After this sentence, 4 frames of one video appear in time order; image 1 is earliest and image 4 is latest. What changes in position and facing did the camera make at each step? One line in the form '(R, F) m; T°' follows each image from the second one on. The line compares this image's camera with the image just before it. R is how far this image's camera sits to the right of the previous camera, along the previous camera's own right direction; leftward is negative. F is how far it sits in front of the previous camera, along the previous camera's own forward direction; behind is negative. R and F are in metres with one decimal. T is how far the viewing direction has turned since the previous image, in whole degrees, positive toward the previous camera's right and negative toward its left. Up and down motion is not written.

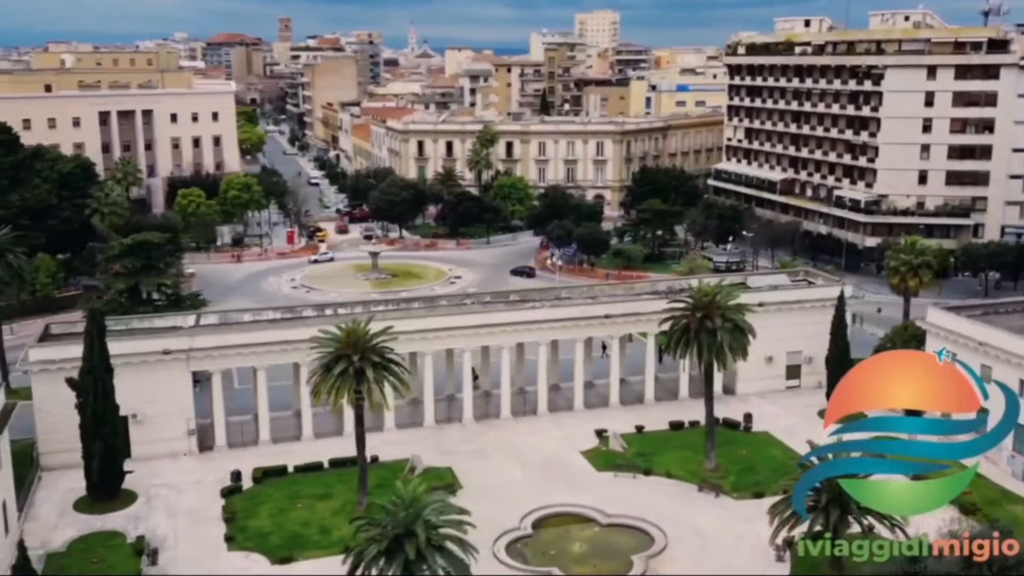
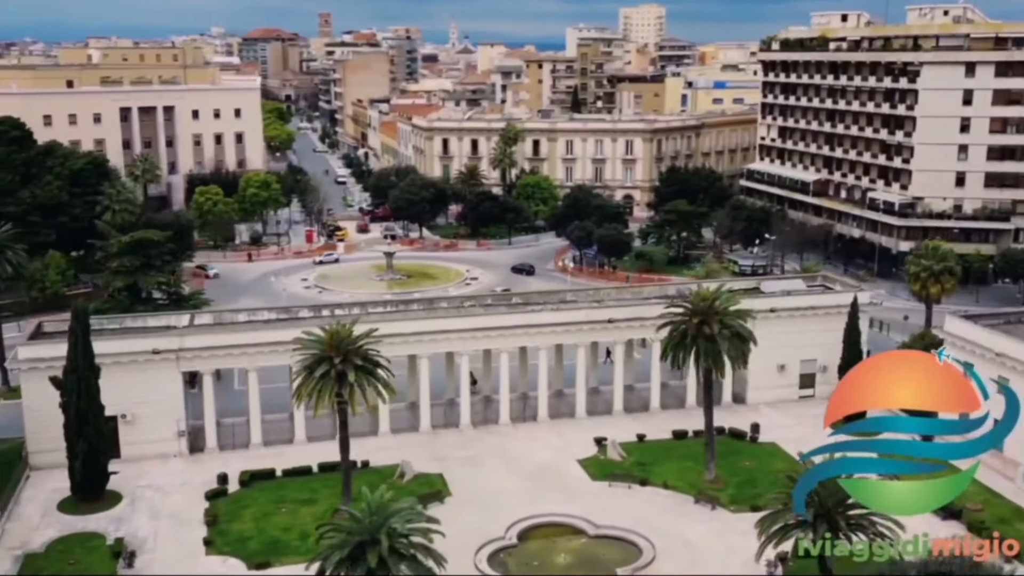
(+4.1, +1.7) m; -3°
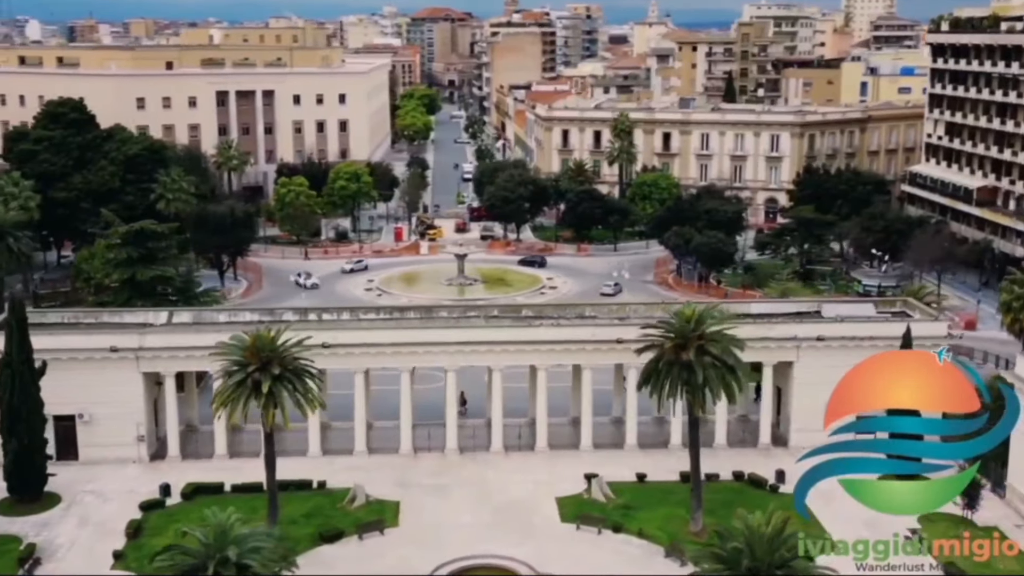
(+16.3, +9.3) m; -13°
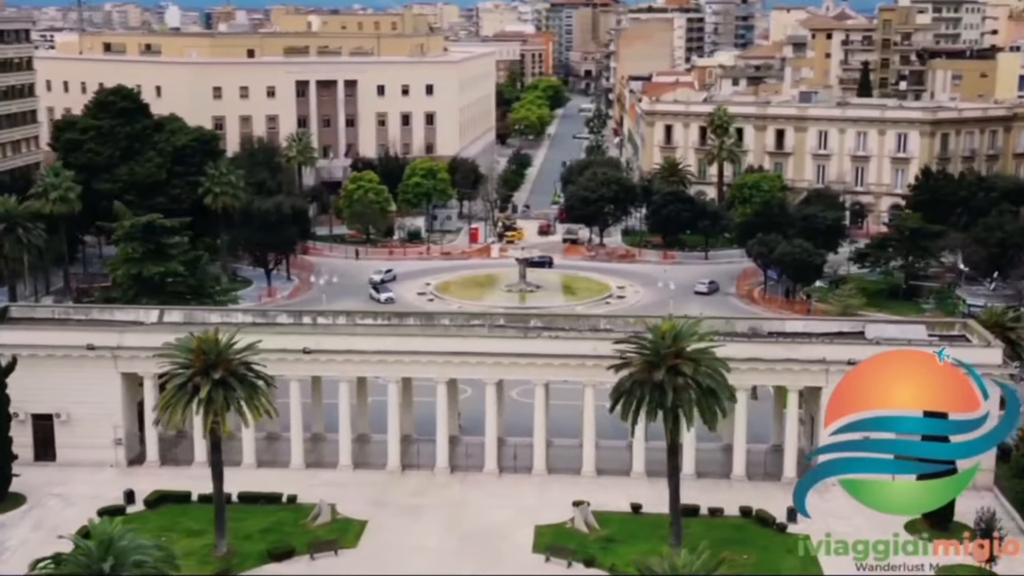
(+11.2, +6.3) m; -10°
